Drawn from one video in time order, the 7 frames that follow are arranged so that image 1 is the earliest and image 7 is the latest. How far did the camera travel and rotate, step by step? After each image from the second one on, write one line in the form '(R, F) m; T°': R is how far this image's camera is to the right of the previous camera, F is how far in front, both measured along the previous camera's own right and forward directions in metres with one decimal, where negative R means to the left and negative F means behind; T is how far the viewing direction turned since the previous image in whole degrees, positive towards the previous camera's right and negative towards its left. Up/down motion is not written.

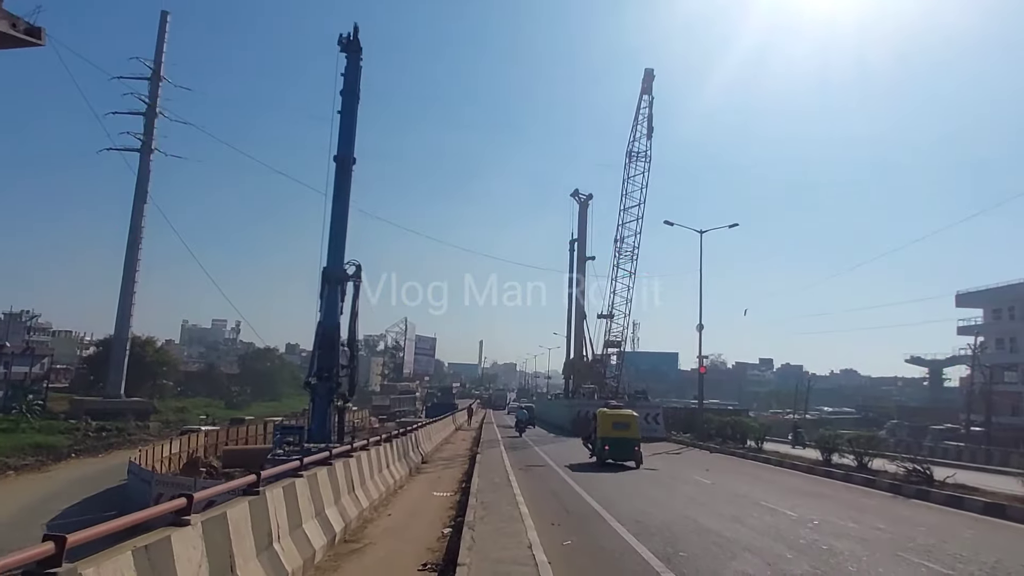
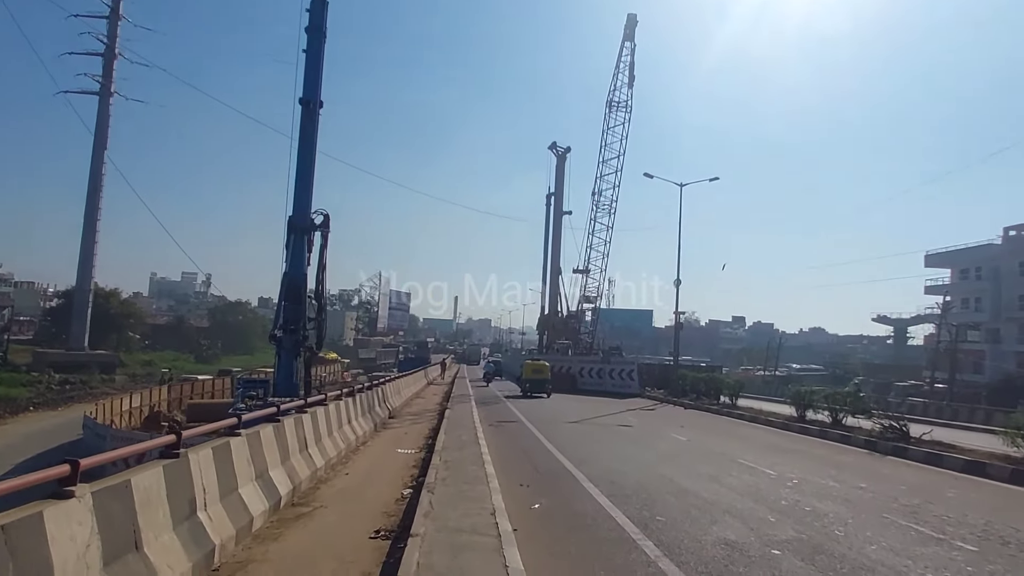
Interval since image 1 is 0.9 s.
(+0.1, +1.2) m; +2°
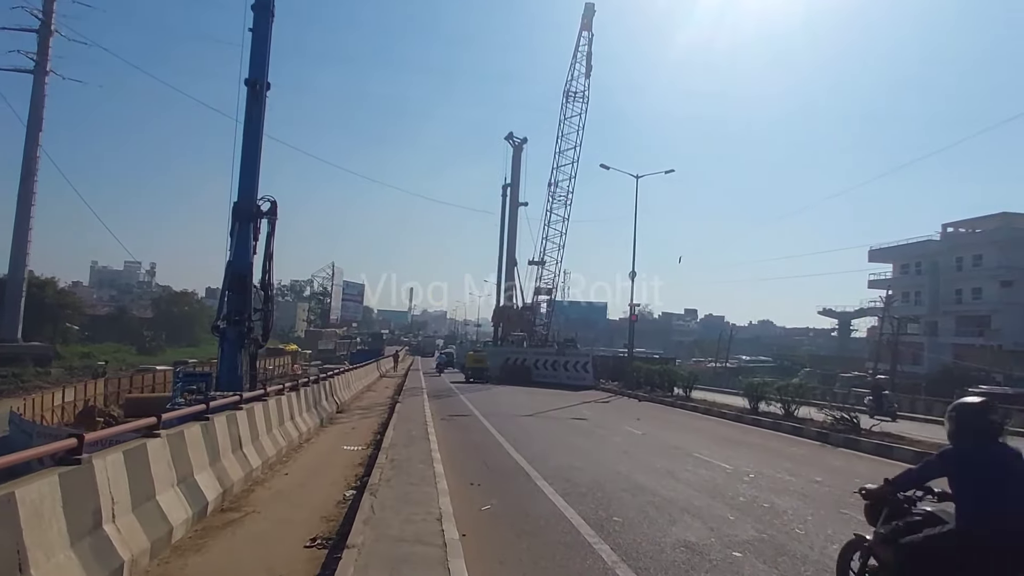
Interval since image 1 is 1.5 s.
(+0.1, +0.8) m; +3°
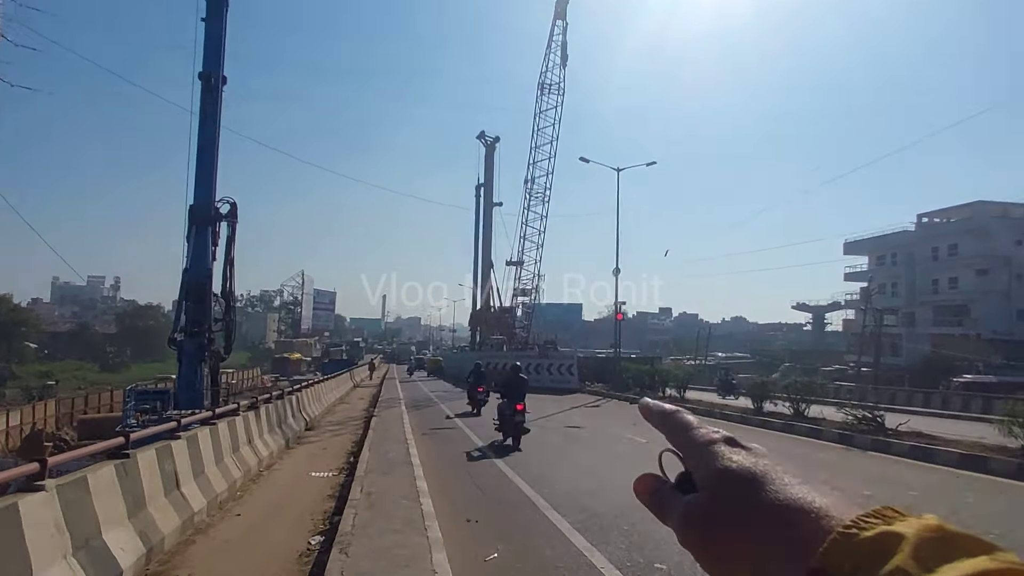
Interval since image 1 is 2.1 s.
(-0.3, +2.1) m; +2°
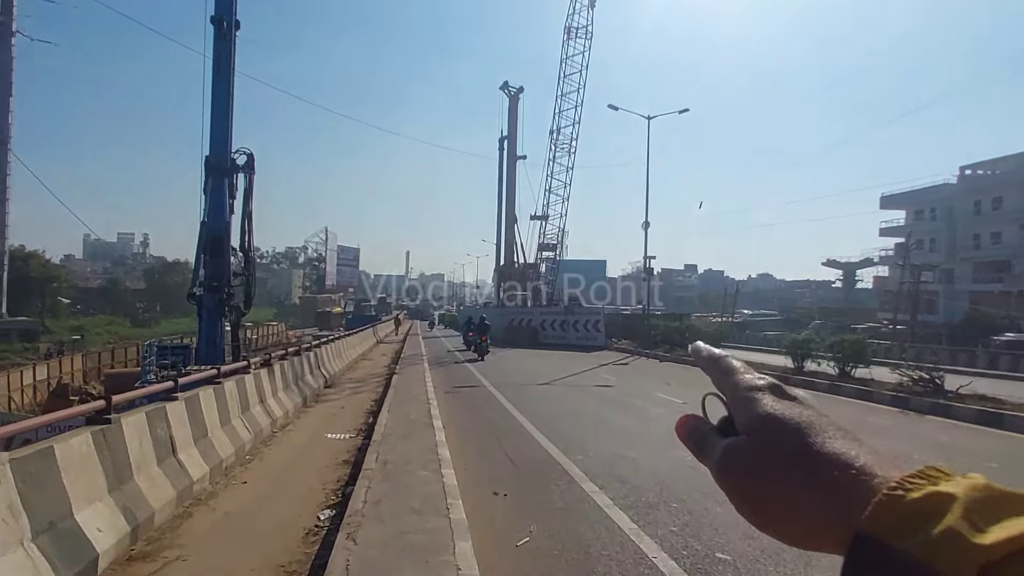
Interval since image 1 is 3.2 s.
(0.0, +1.0) m; -2°
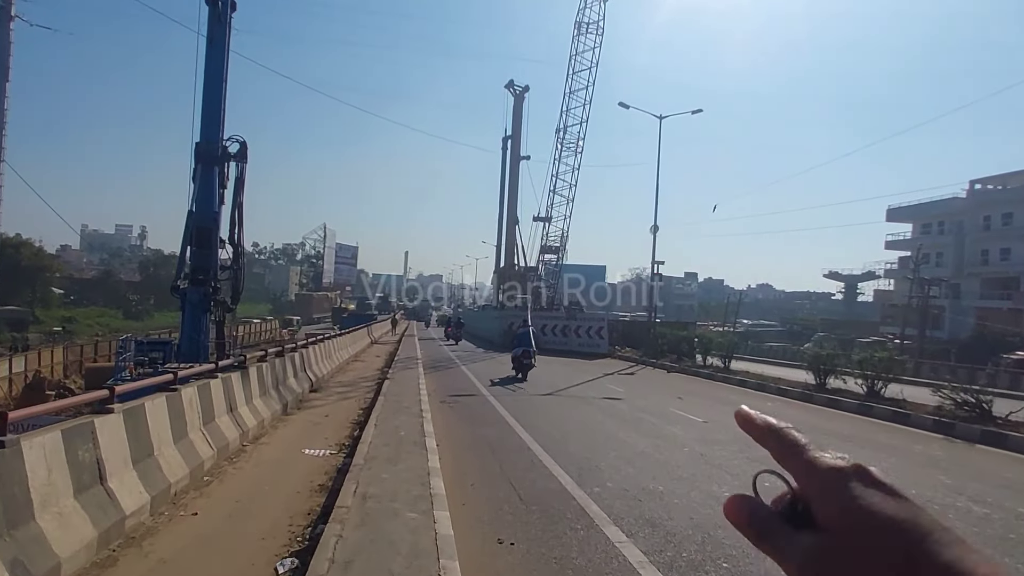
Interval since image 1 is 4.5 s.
(-0.1, +1.6) m; 0°
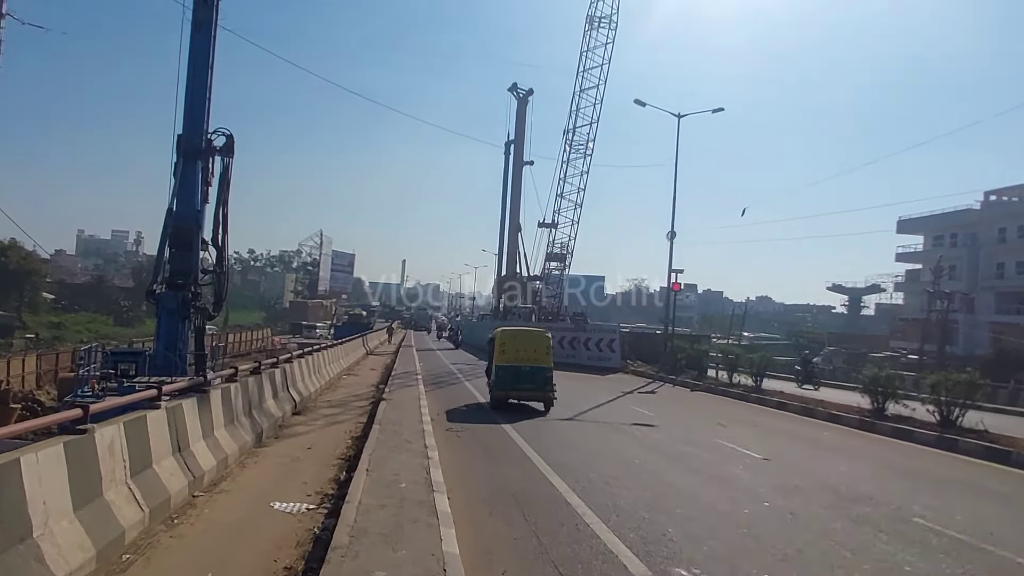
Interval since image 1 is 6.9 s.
(-0.4, +2.6) m; 0°
